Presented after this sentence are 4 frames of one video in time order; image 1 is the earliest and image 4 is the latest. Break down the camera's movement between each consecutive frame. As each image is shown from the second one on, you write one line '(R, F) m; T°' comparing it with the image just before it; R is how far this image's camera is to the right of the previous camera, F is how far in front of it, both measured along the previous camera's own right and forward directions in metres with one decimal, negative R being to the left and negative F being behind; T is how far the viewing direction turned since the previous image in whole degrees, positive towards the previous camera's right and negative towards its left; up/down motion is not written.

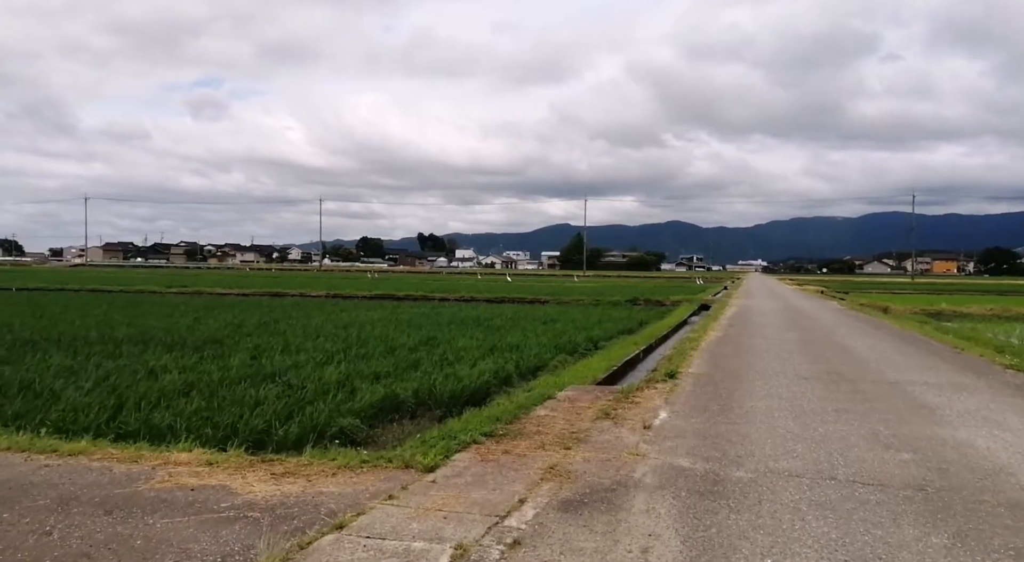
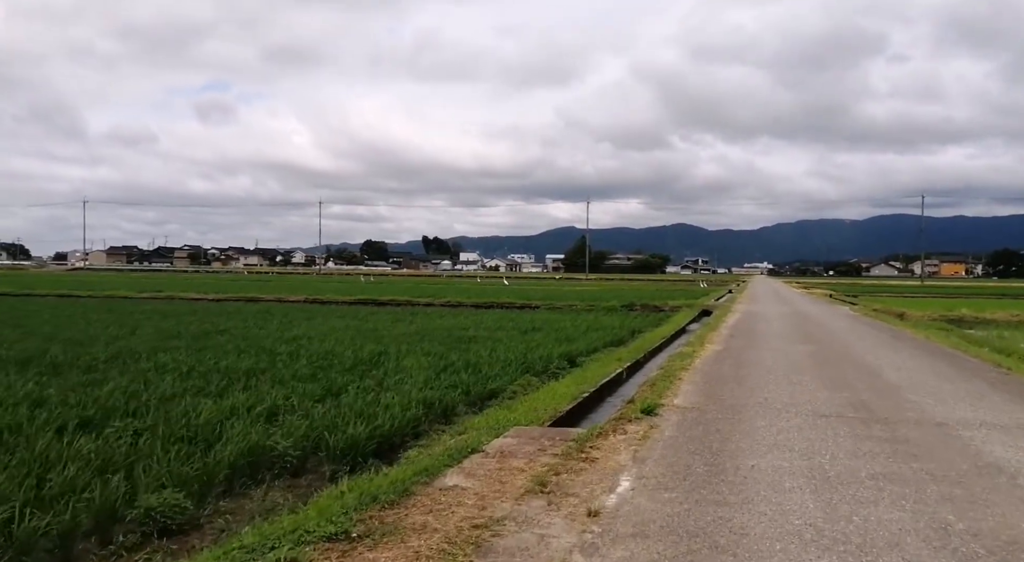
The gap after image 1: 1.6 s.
(+0.7, +2.3) m; 0°
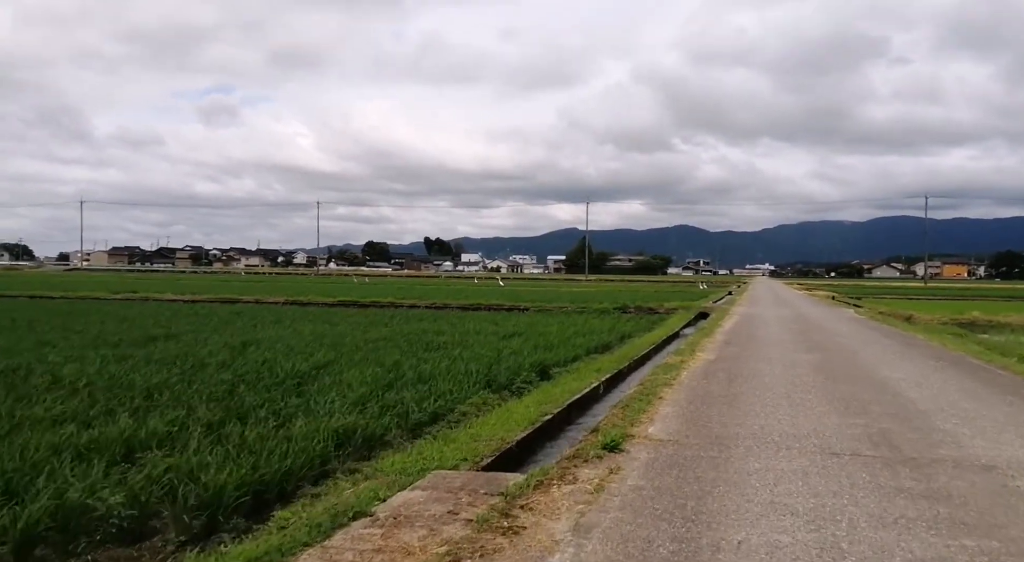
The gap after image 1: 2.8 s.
(+0.6, +1.7) m; 0°
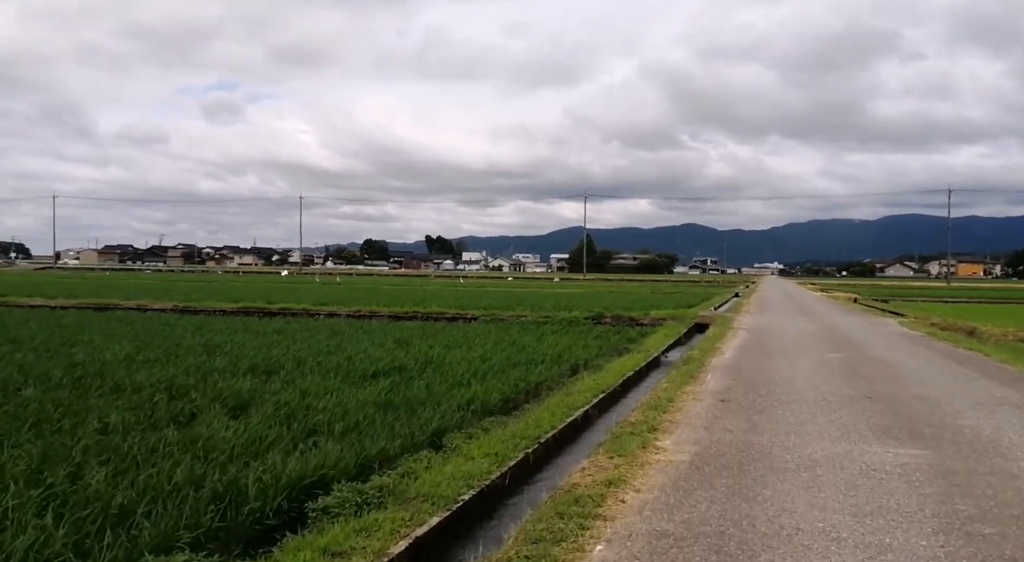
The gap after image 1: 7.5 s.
(+2.0, +7.2) m; 0°
